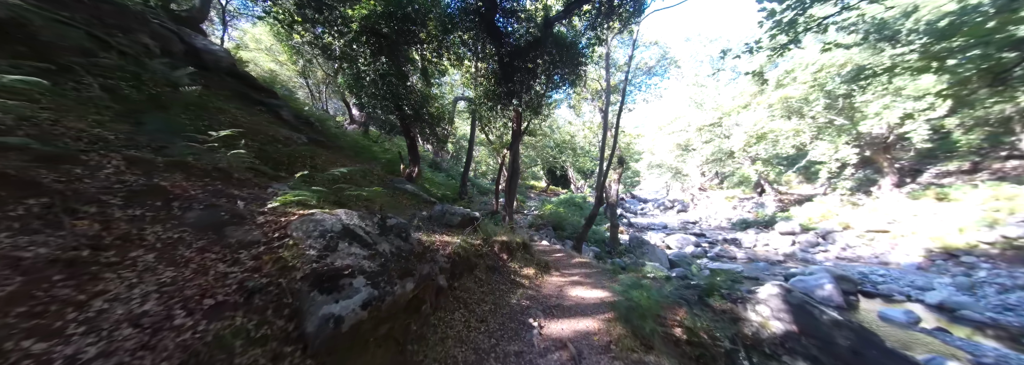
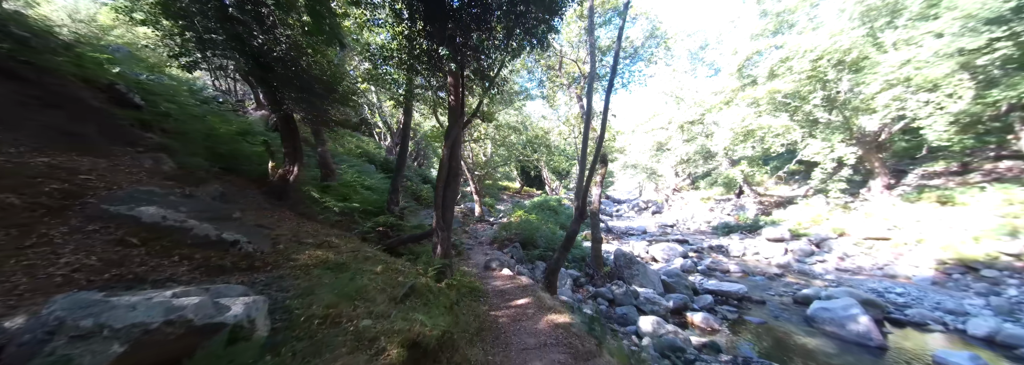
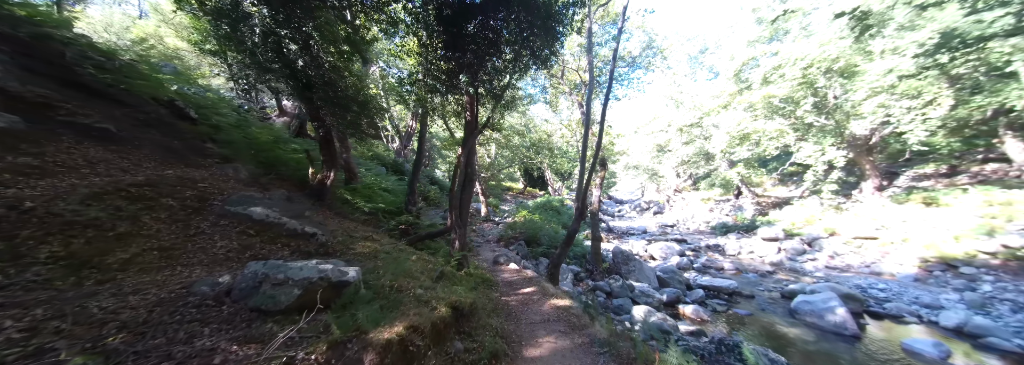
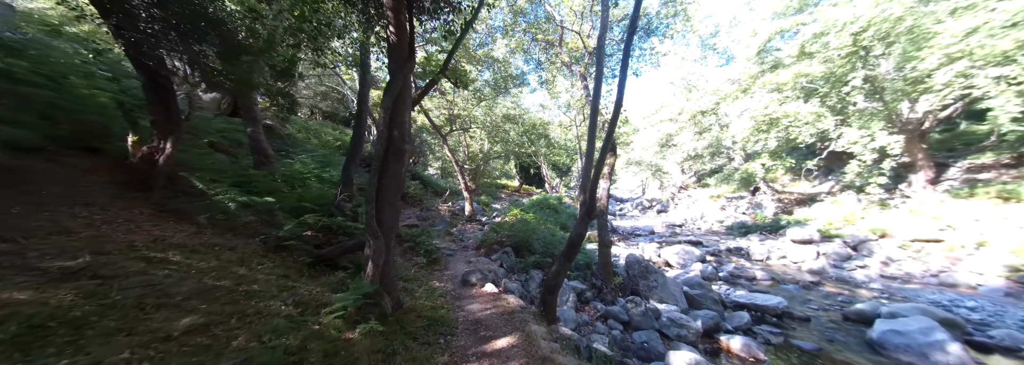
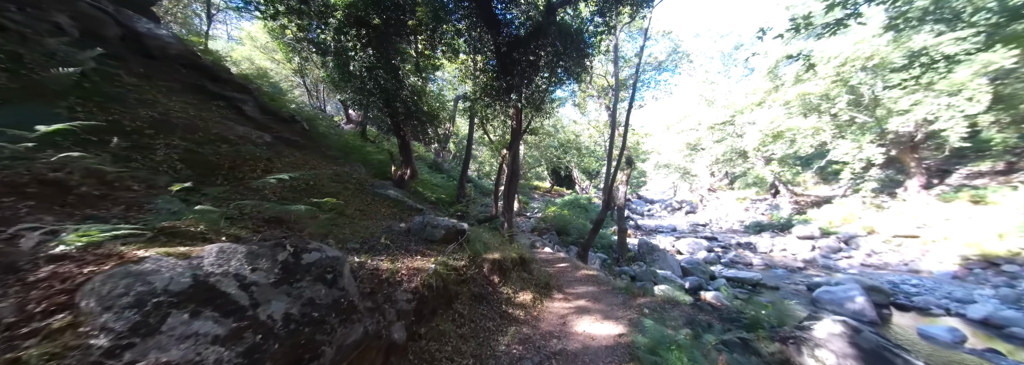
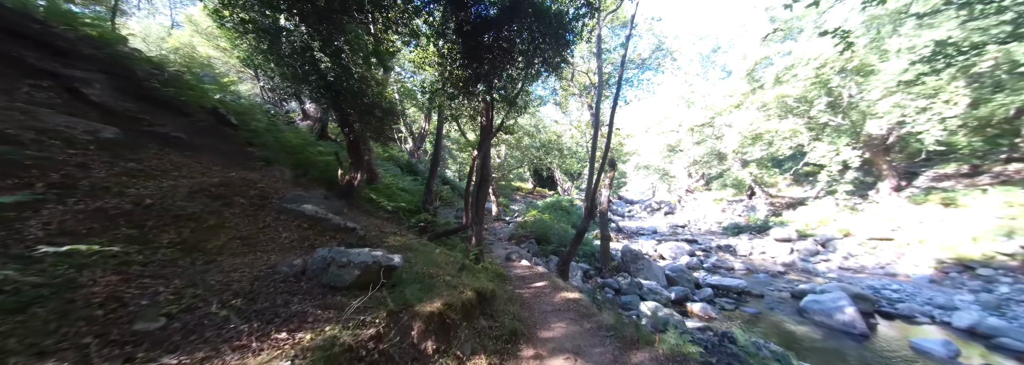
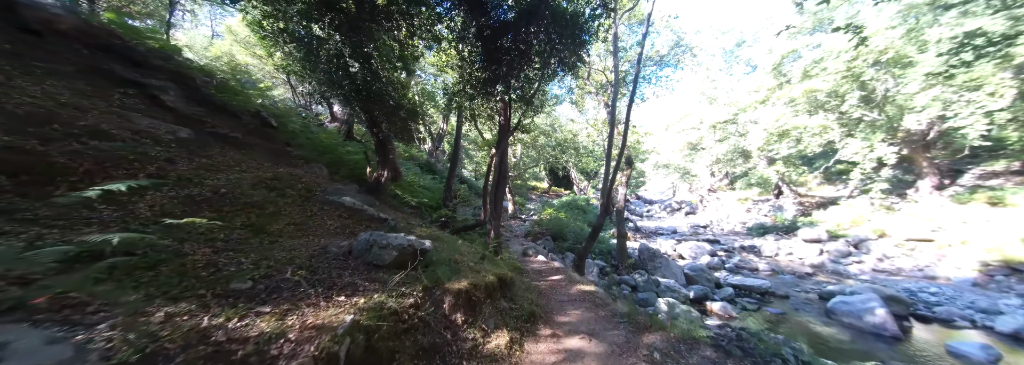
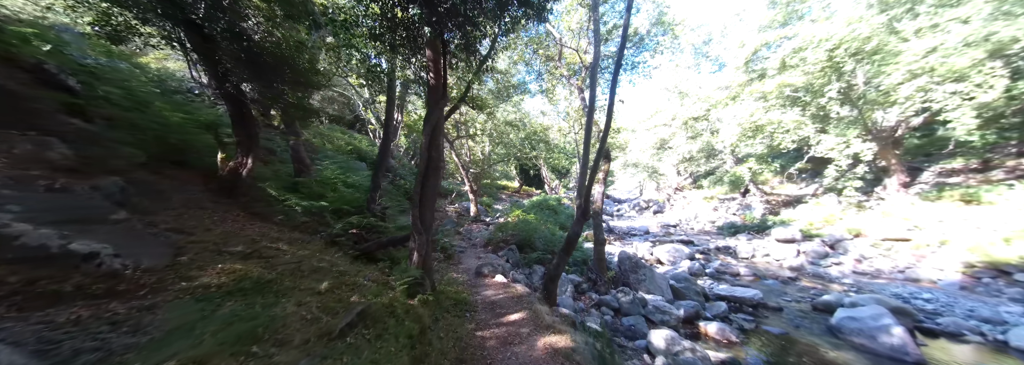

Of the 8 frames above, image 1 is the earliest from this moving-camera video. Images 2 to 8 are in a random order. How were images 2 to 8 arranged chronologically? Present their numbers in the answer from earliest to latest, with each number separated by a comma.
5, 7, 6, 3, 2, 8, 4
